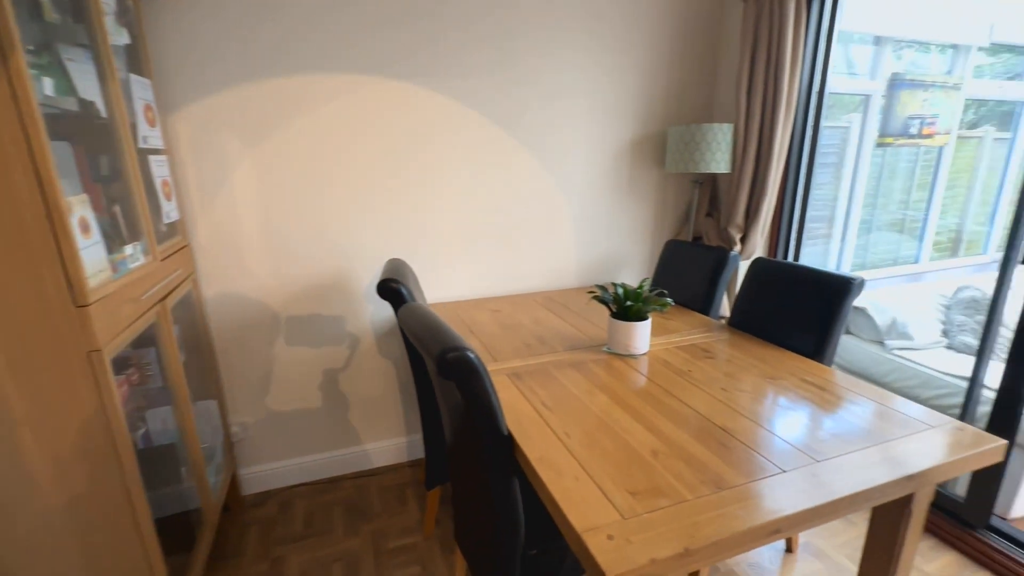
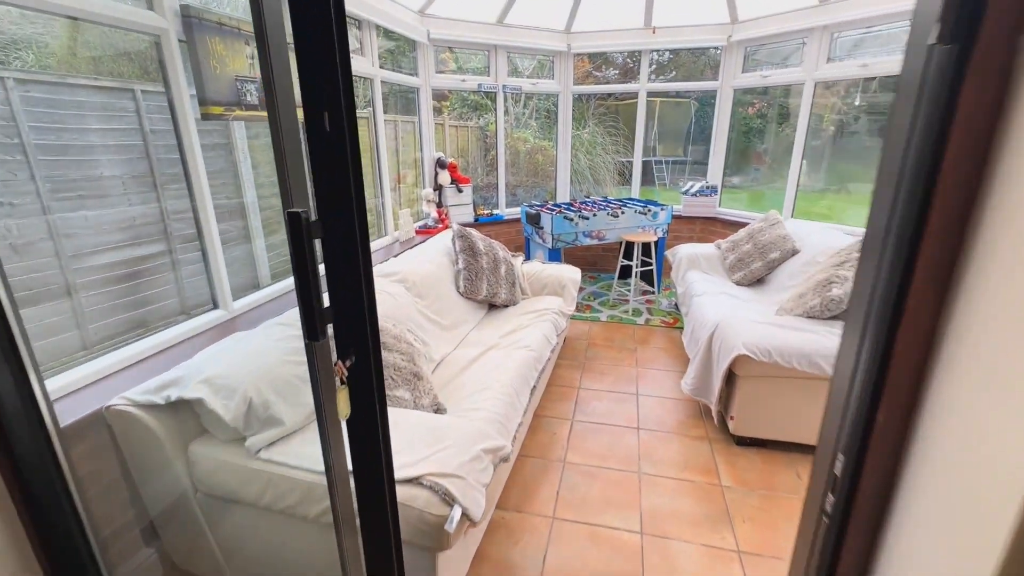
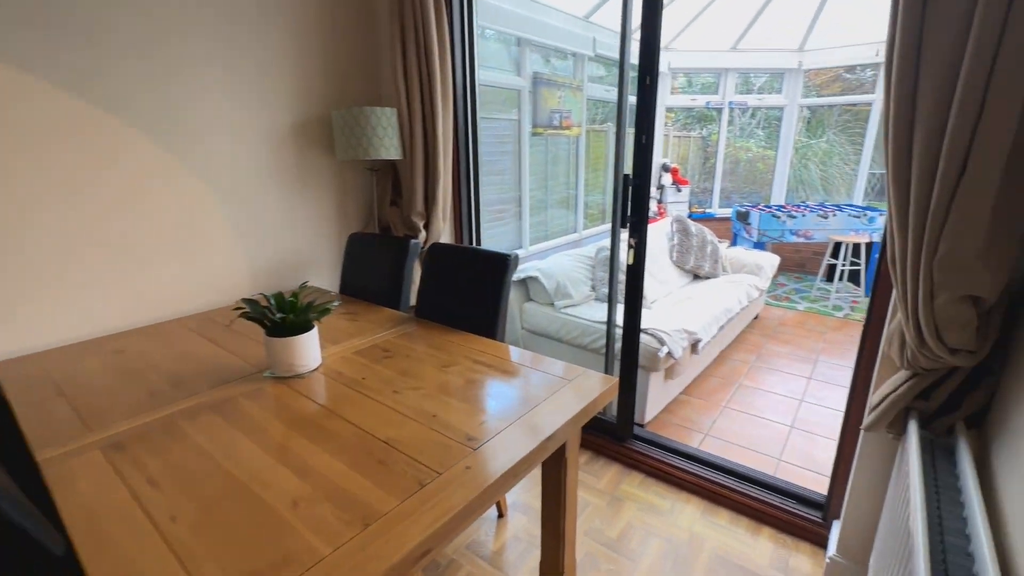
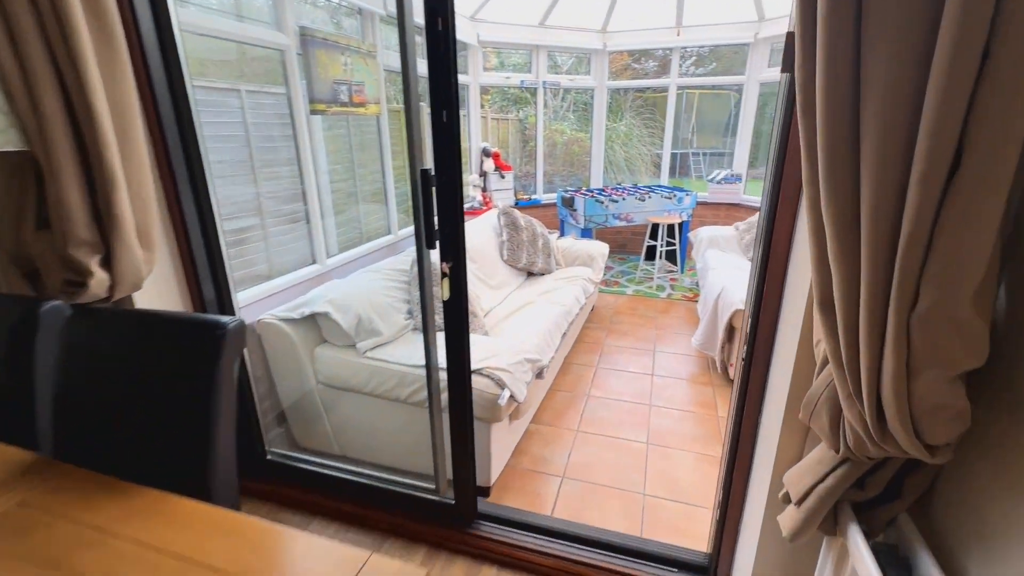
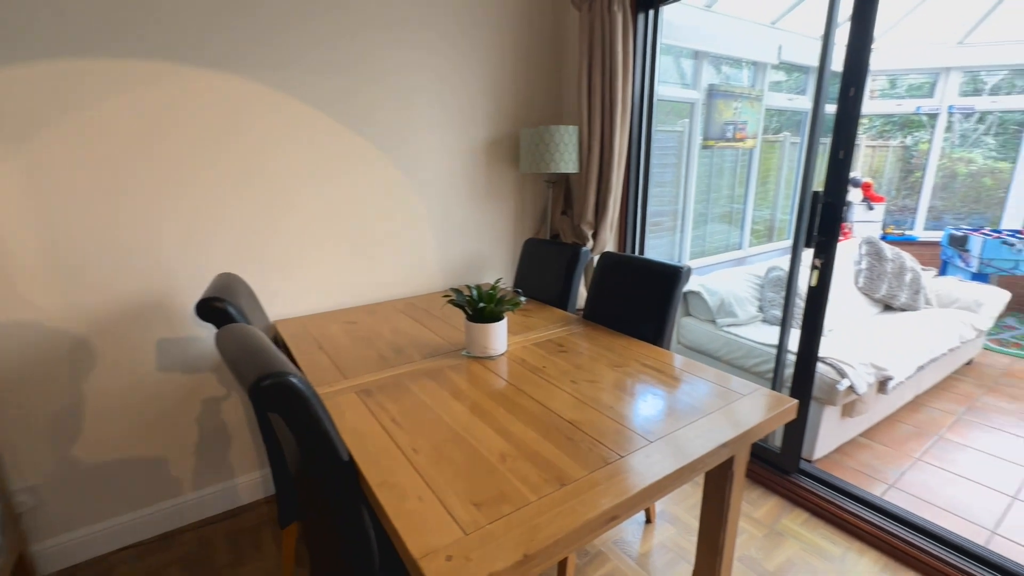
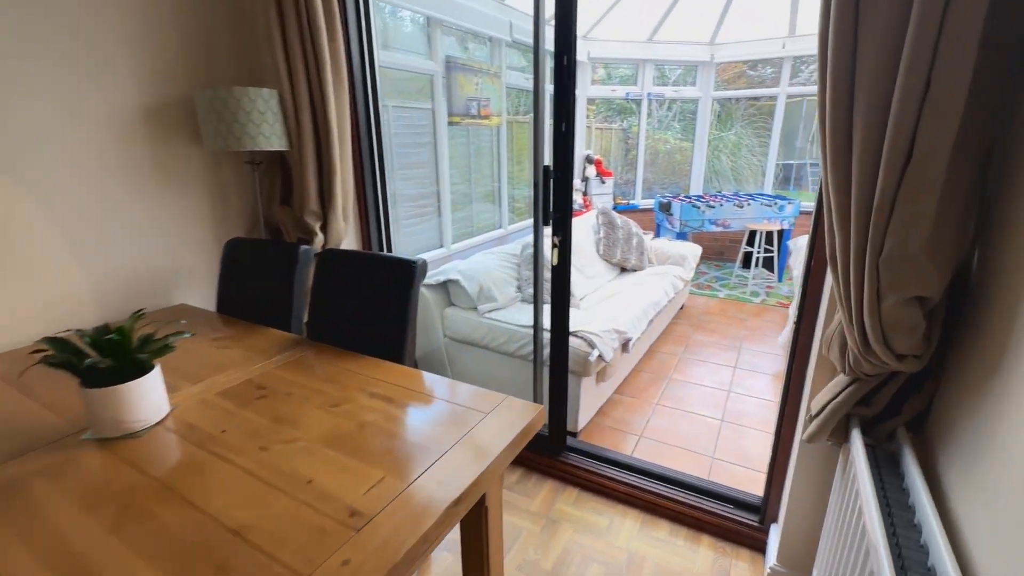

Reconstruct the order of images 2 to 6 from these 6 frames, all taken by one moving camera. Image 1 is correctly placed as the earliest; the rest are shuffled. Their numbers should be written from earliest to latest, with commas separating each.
5, 3, 6, 4, 2
